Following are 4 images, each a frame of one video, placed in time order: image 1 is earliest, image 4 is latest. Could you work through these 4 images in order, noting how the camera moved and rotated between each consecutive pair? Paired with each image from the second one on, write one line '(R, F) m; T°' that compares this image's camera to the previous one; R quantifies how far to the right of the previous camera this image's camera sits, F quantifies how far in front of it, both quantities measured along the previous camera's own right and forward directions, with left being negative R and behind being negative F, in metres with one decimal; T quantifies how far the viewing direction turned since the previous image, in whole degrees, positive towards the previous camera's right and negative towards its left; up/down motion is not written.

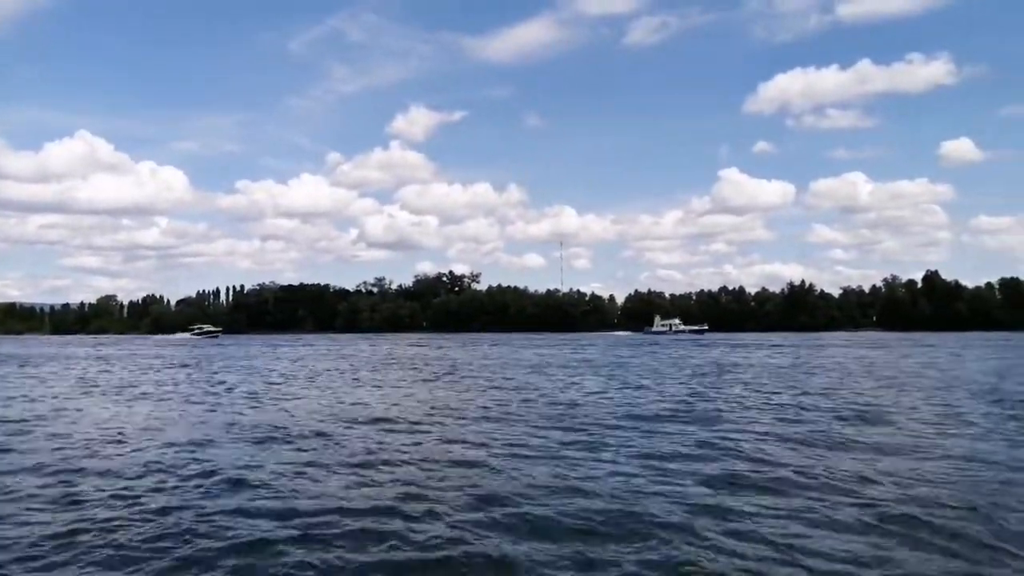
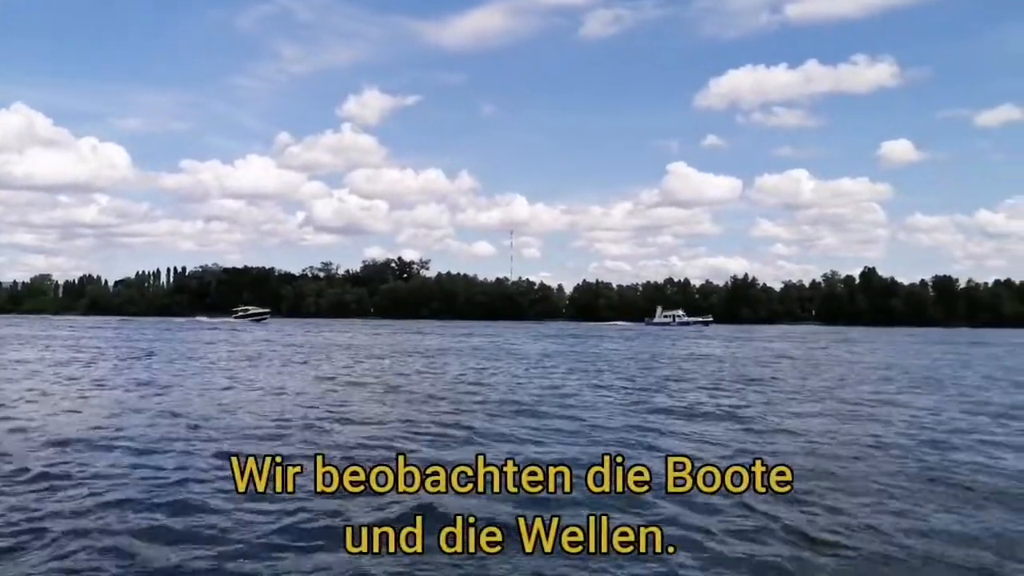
(-0.7, +0.1) m; +3°
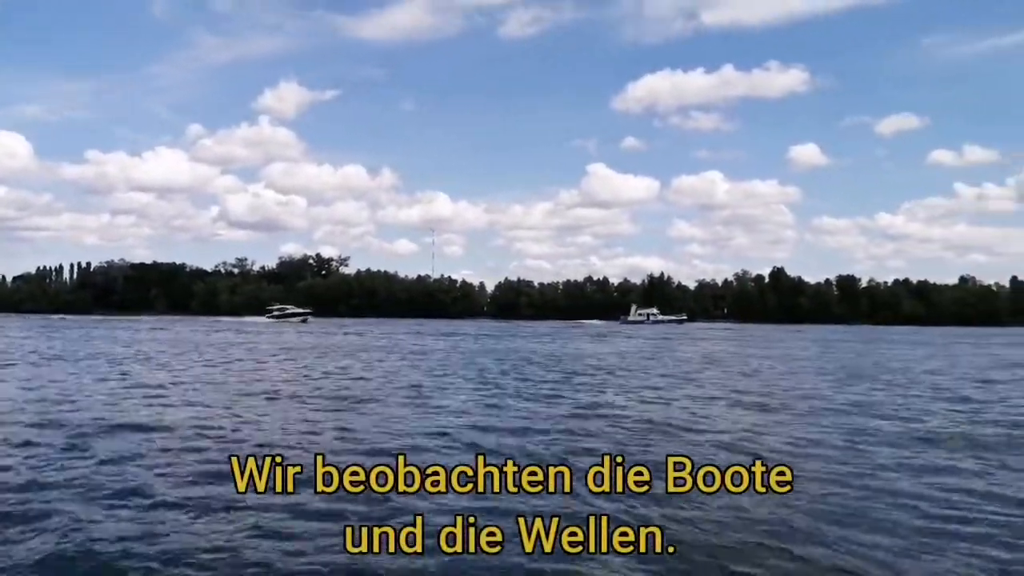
(-1.0, +1.3) m; +5°
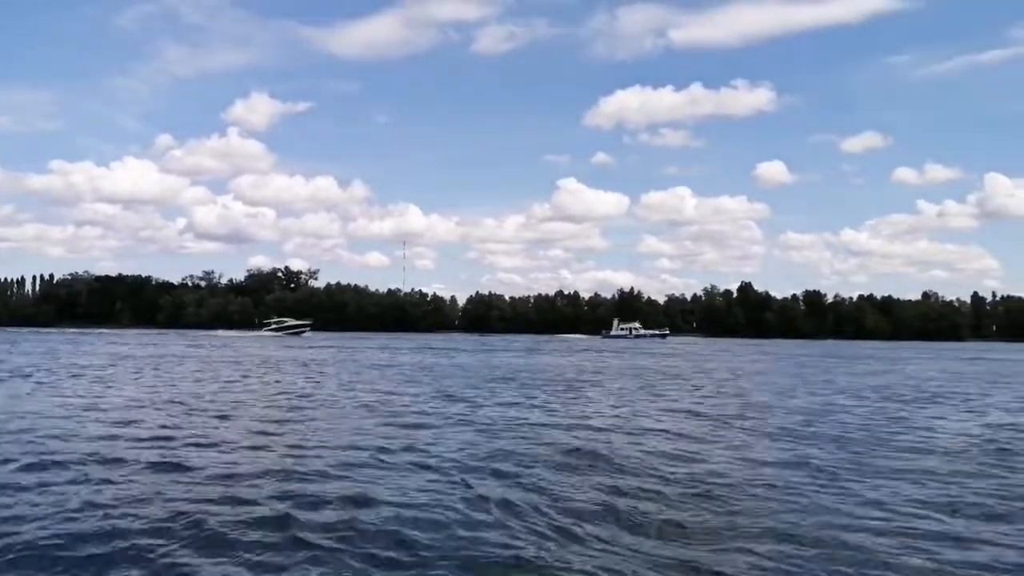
(-0.6, +0.6) m; +2°
